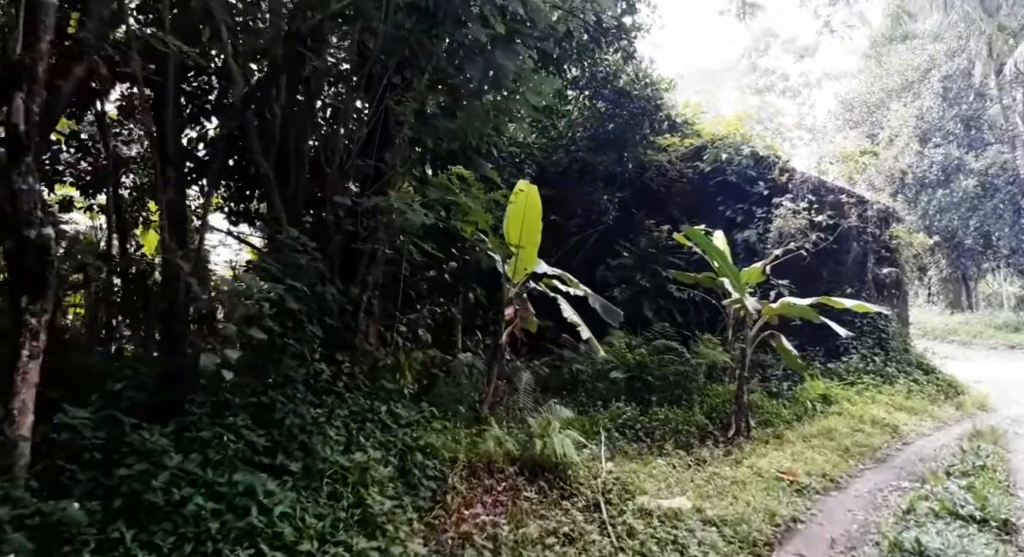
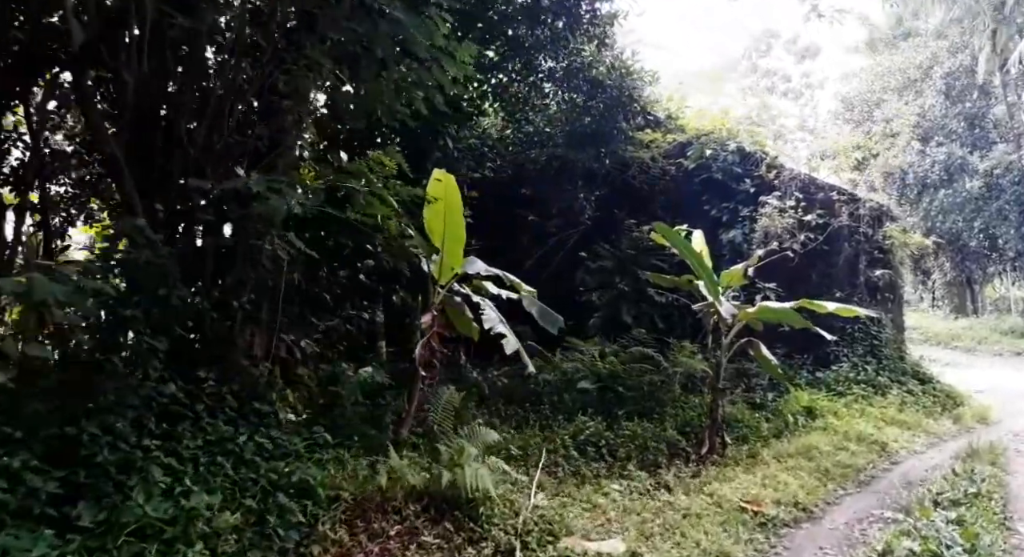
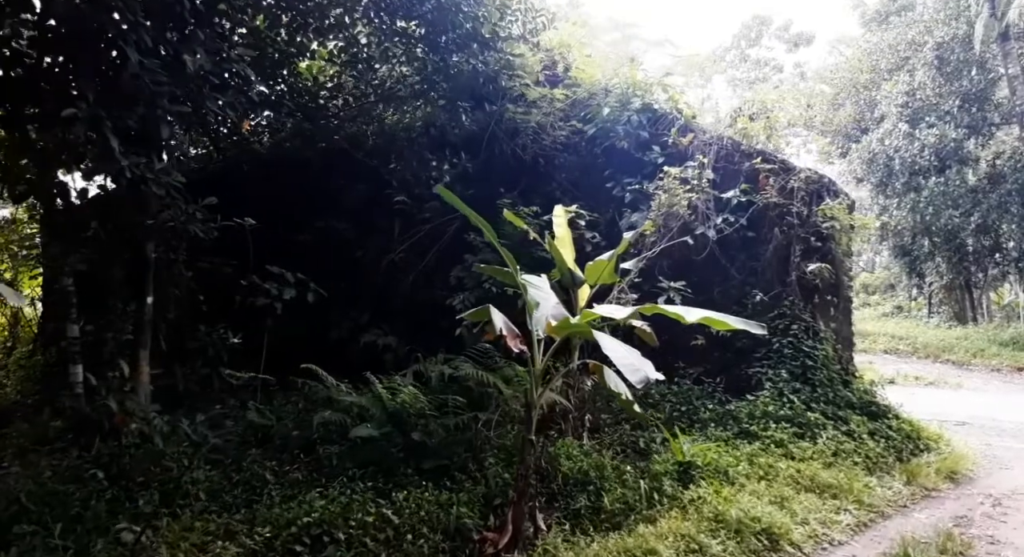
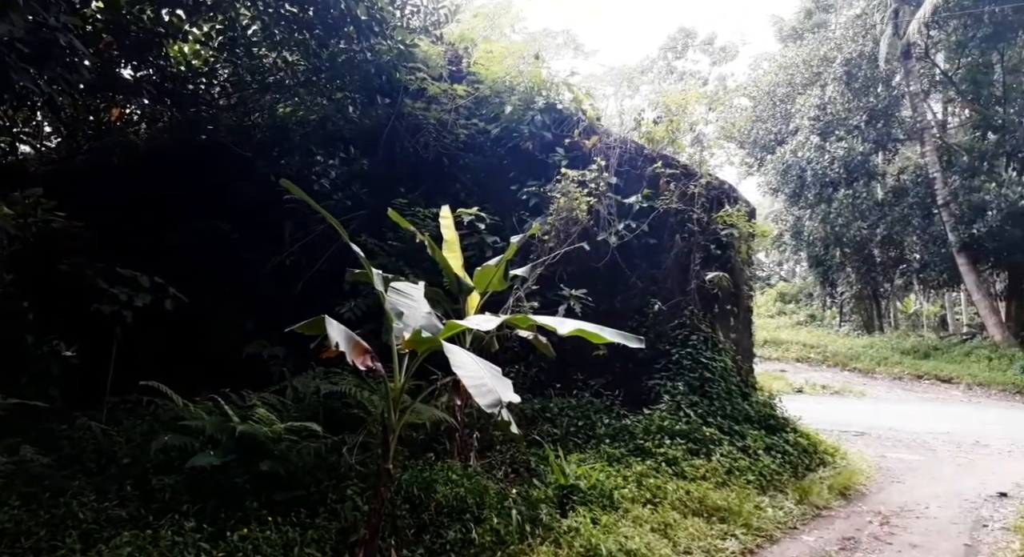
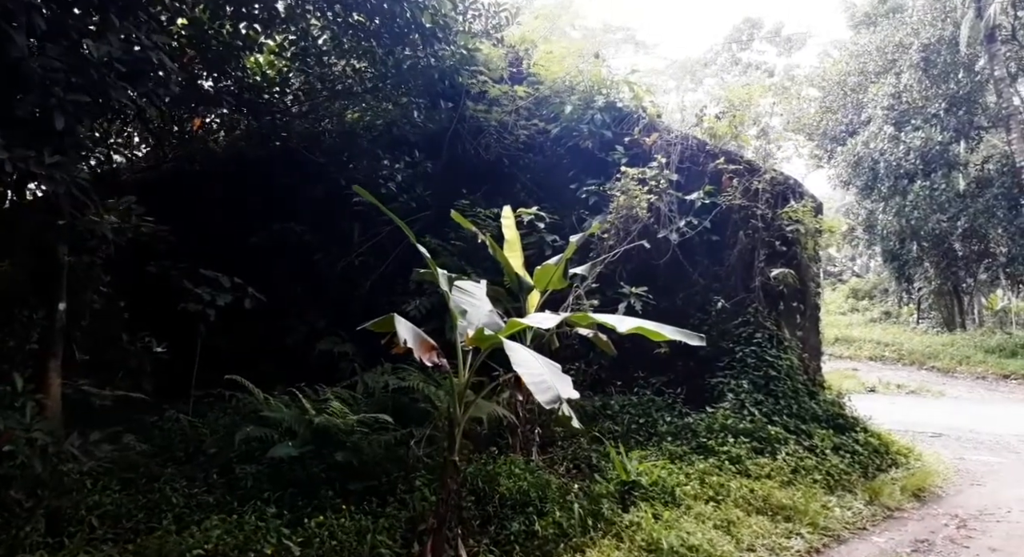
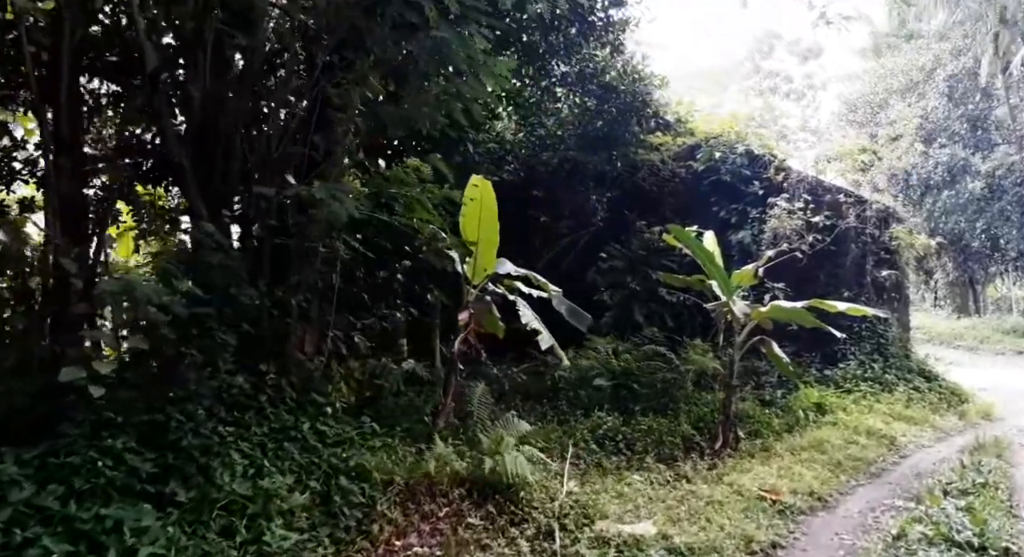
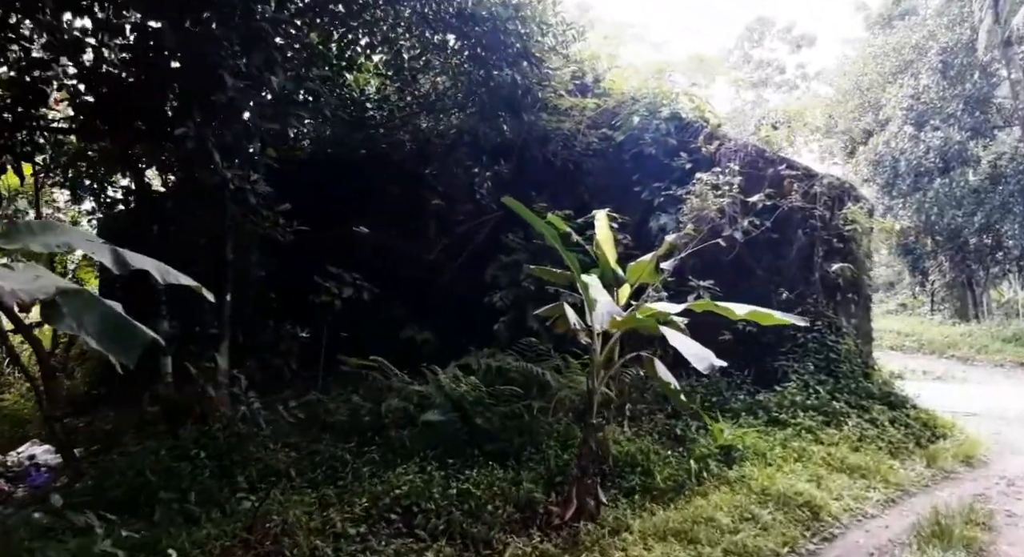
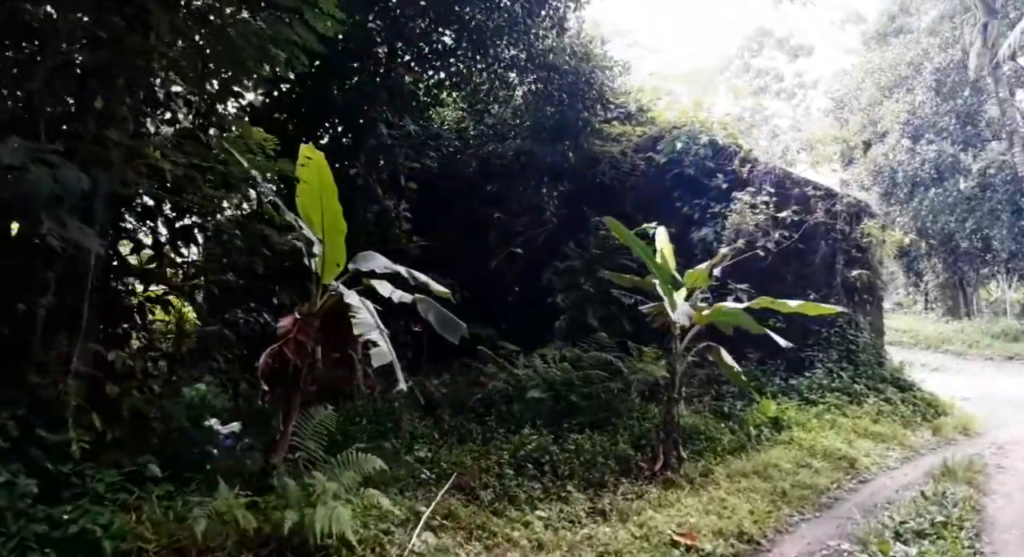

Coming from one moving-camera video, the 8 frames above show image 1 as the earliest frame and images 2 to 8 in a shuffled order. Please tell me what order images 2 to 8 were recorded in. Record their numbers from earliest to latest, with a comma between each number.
6, 2, 8, 7, 3, 5, 4
